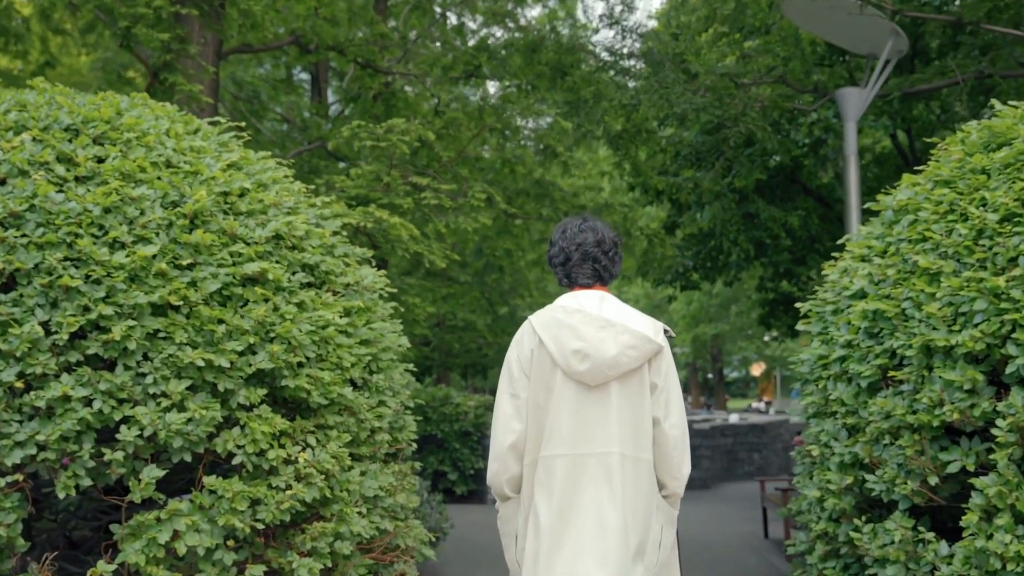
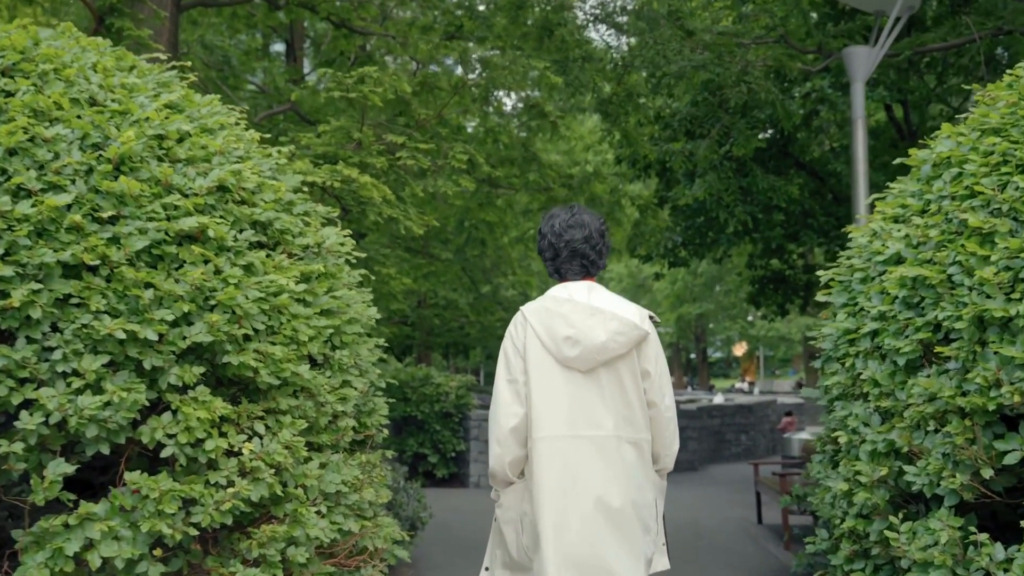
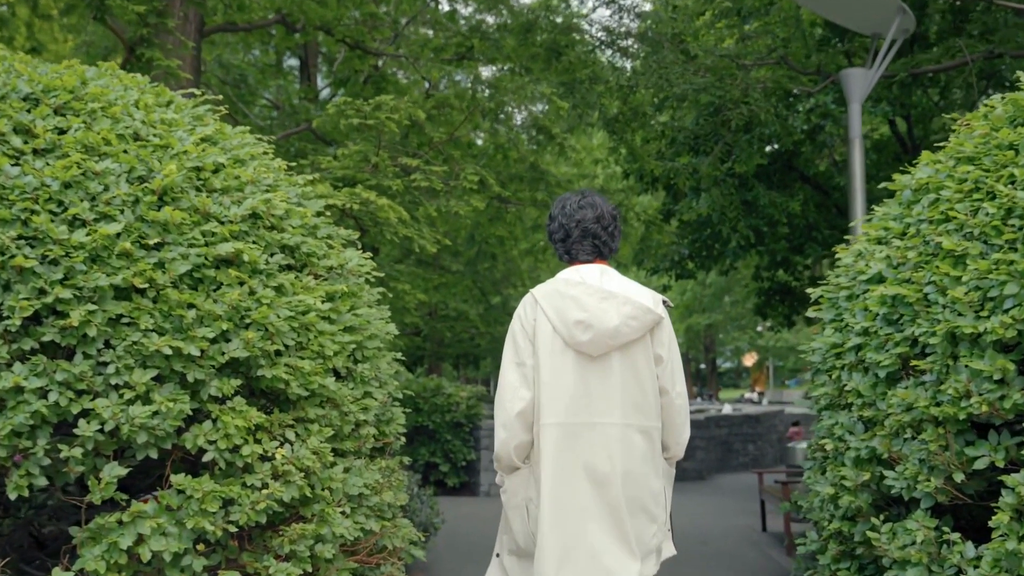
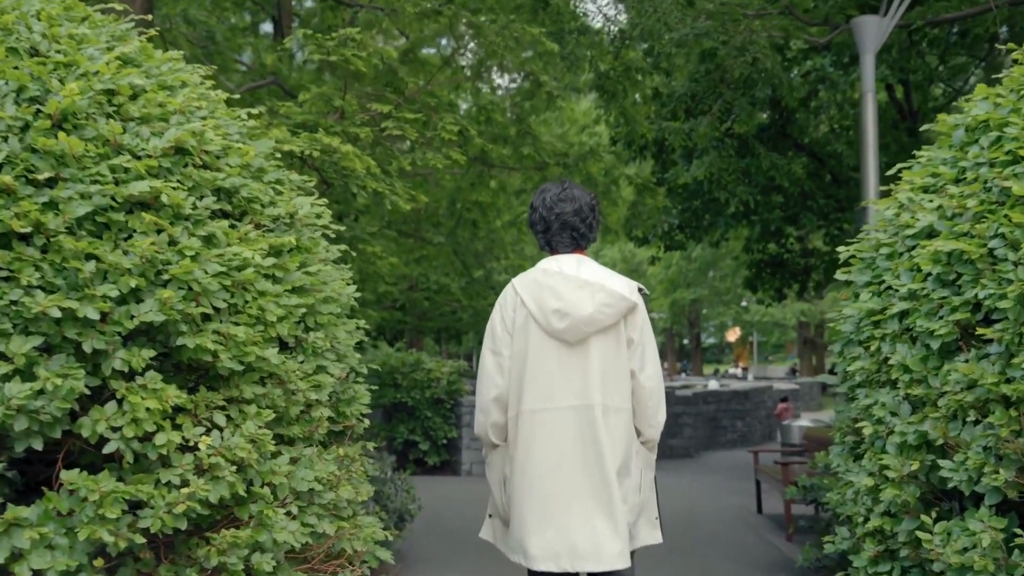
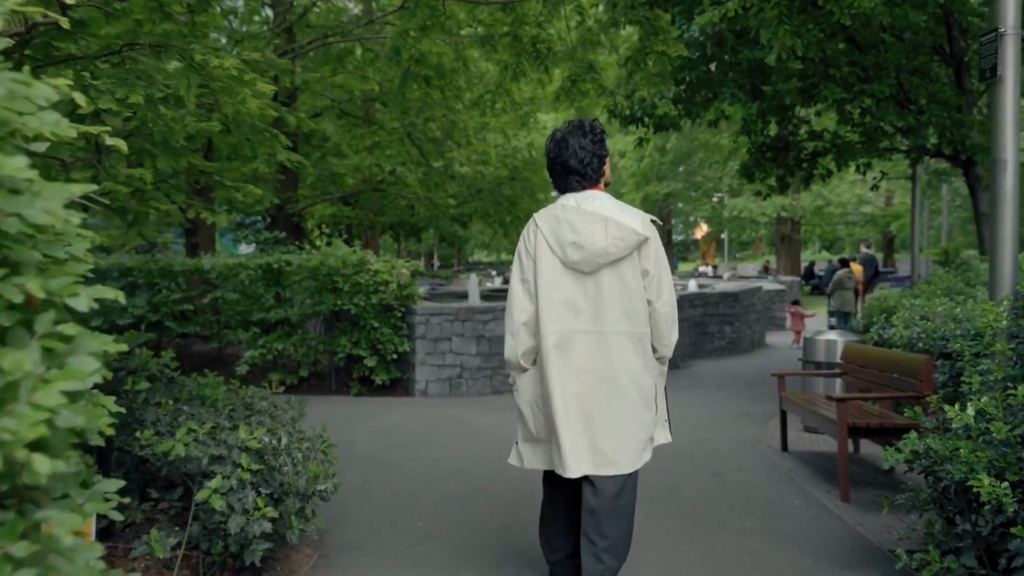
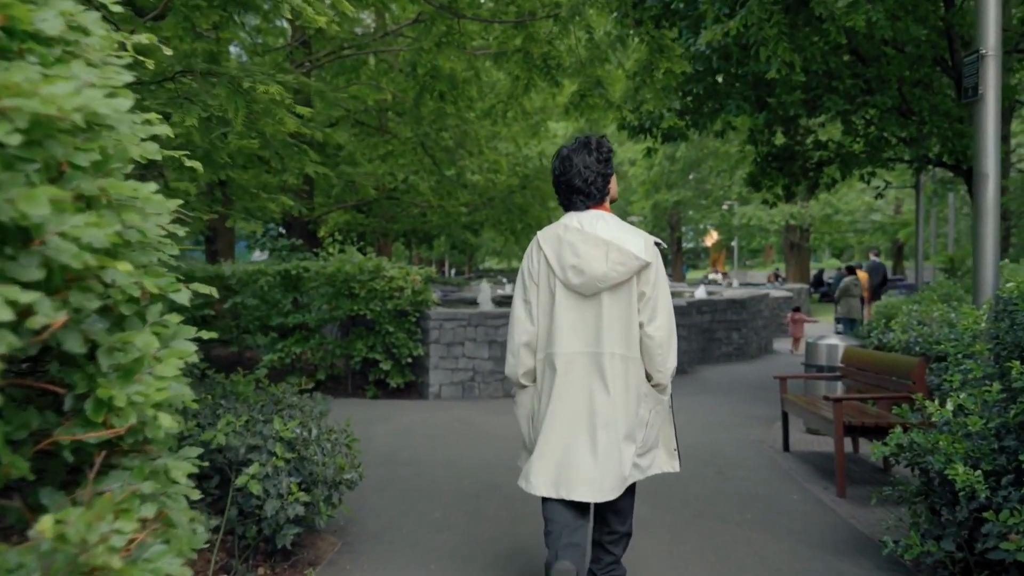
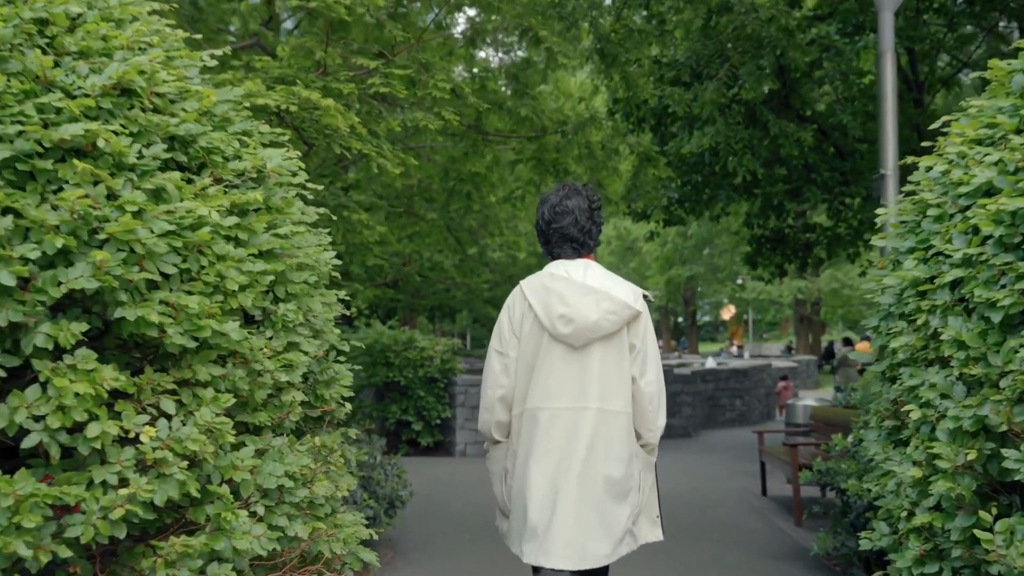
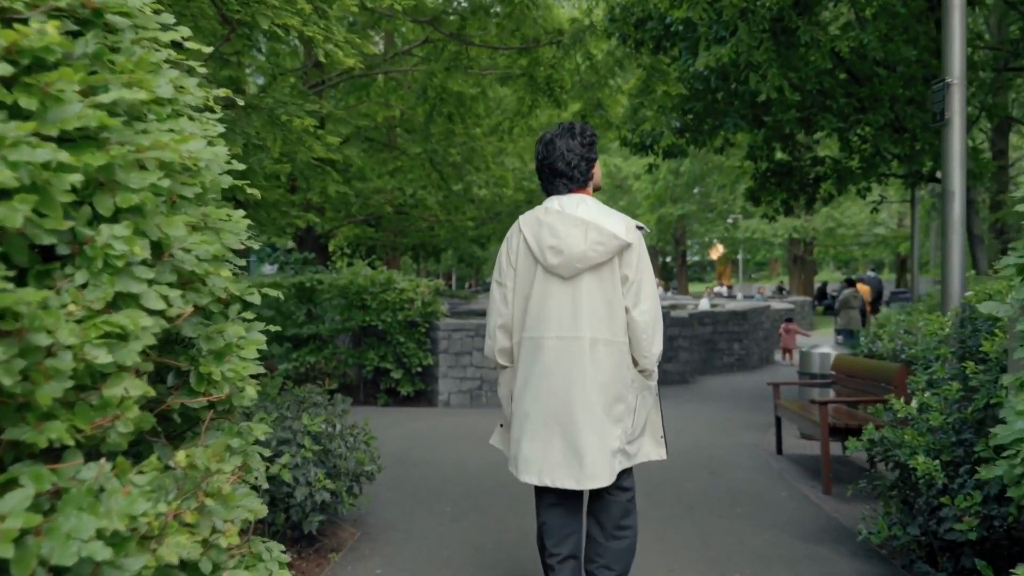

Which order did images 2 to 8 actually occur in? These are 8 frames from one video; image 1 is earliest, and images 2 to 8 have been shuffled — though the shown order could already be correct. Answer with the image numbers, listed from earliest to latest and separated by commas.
3, 2, 4, 7, 8, 6, 5
